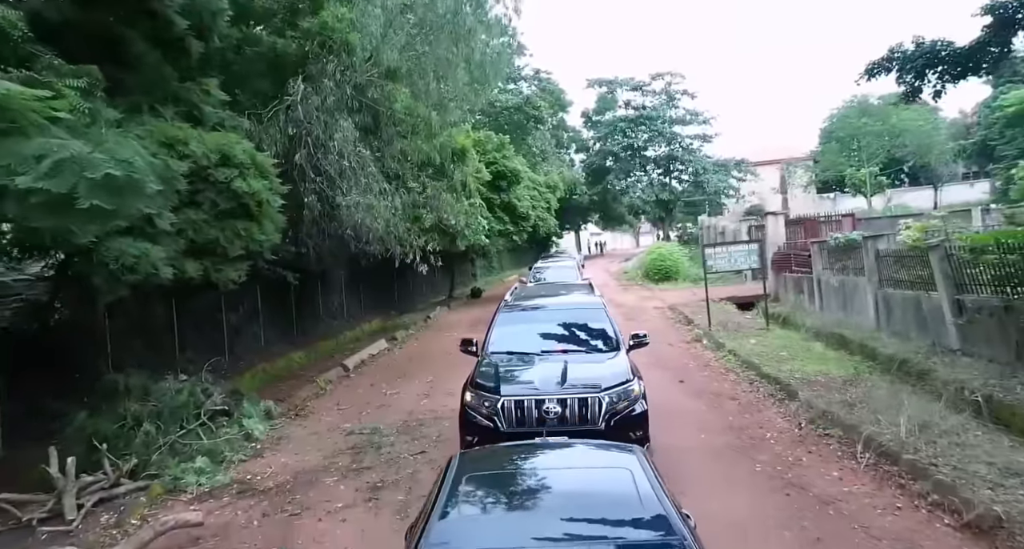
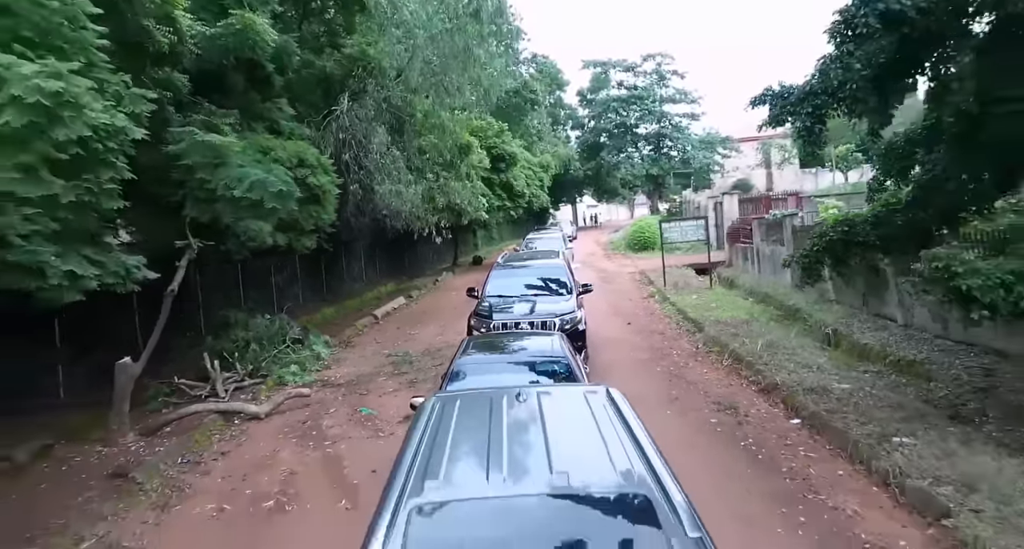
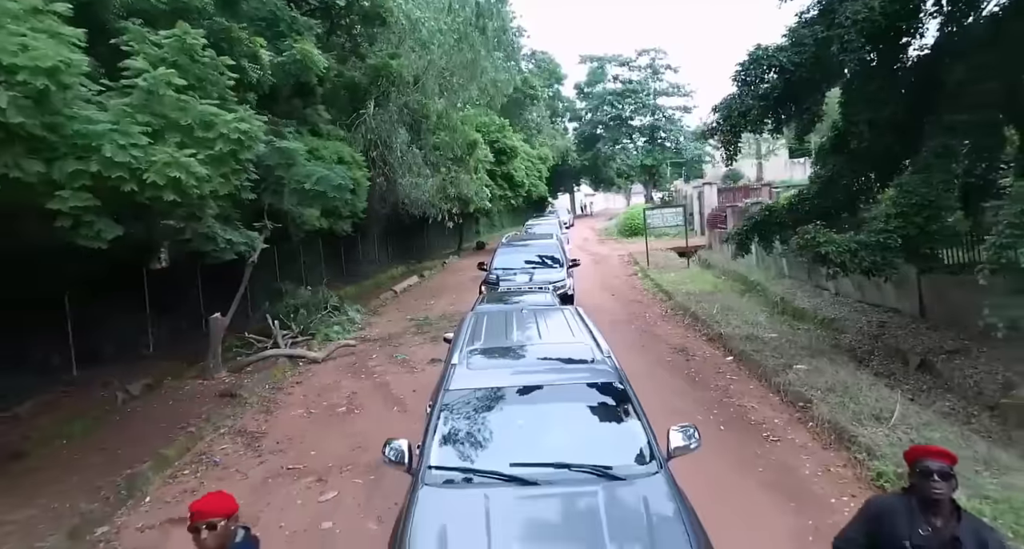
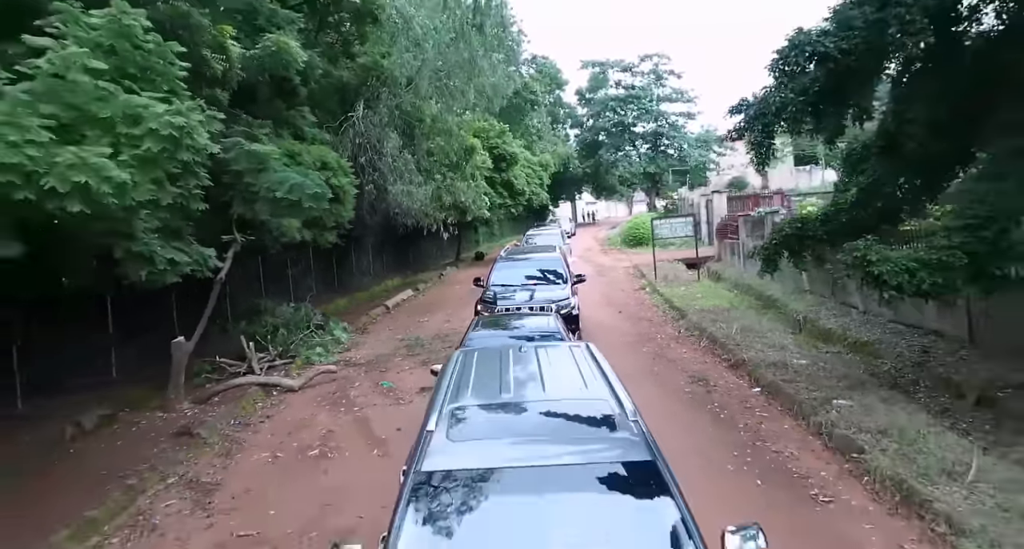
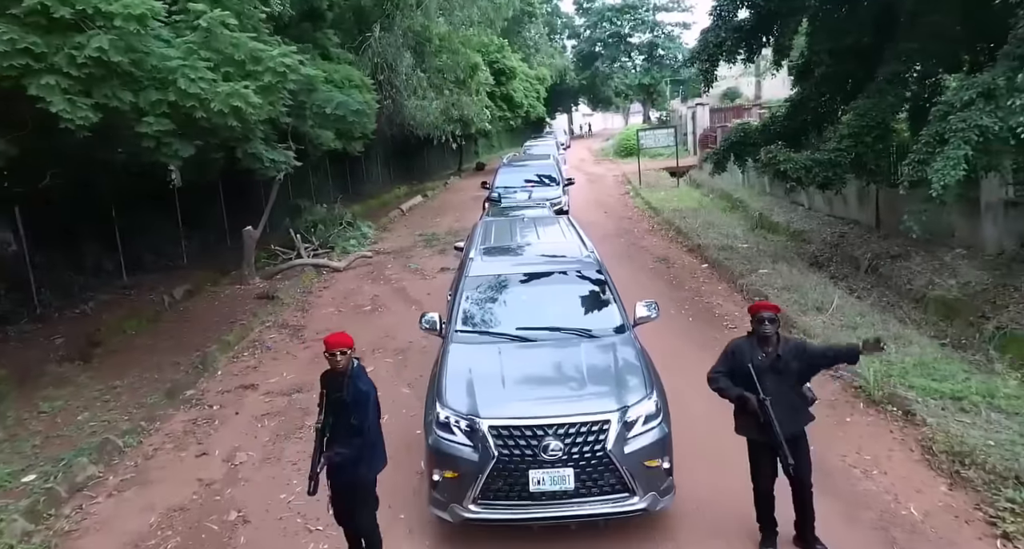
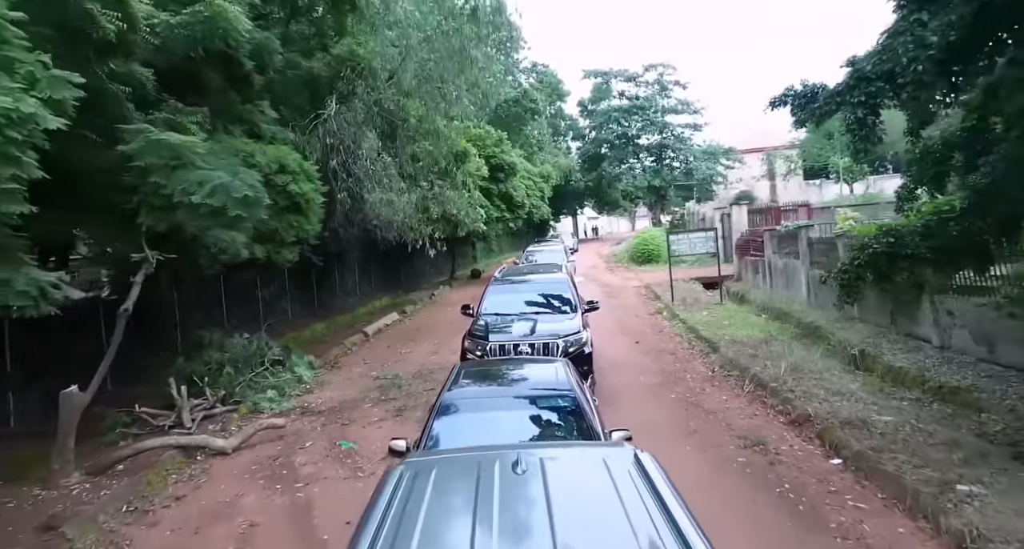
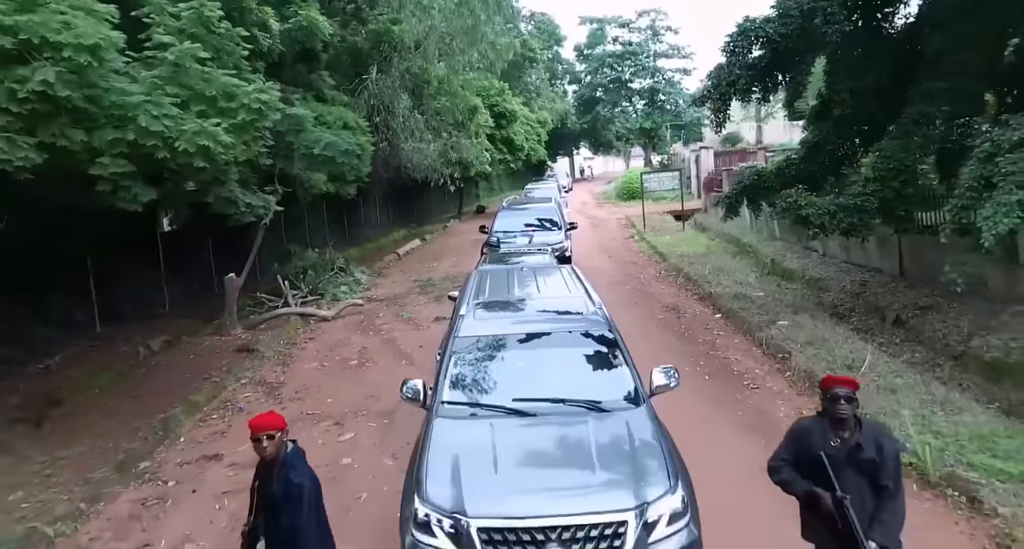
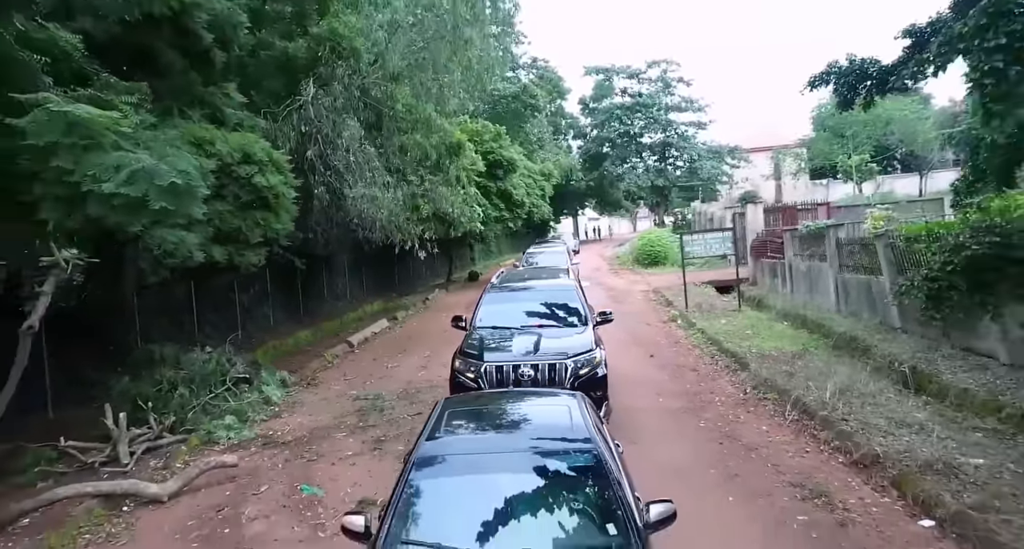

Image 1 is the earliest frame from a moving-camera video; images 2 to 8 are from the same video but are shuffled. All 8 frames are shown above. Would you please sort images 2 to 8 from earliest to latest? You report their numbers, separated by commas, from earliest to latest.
8, 6, 2, 4, 3, 7, 5
